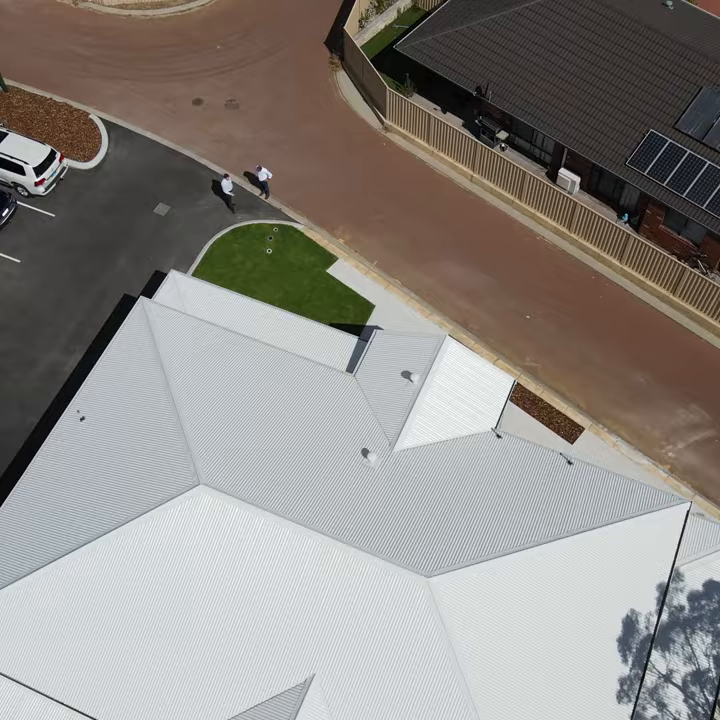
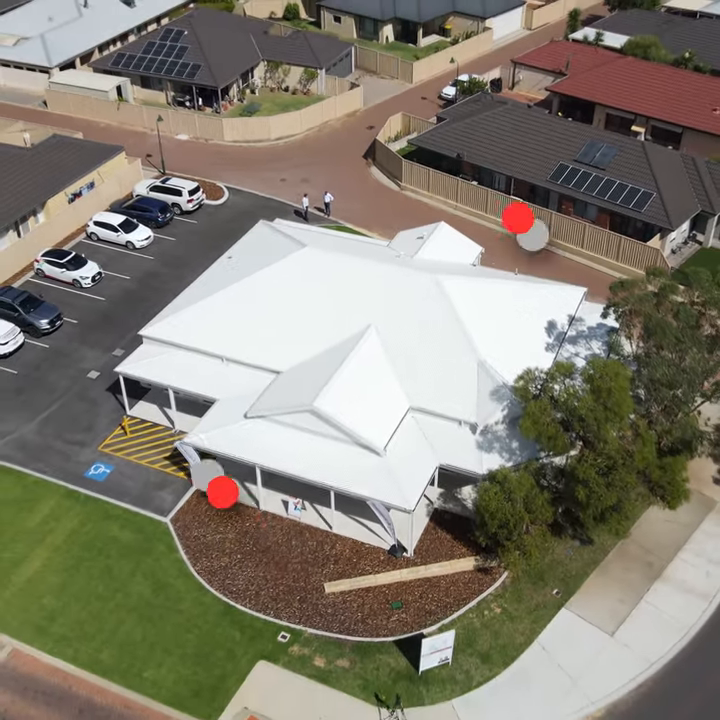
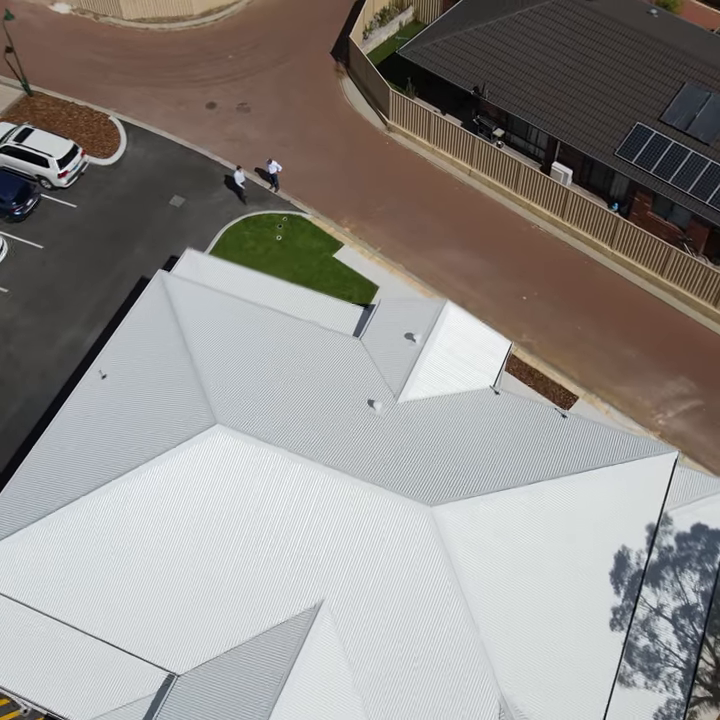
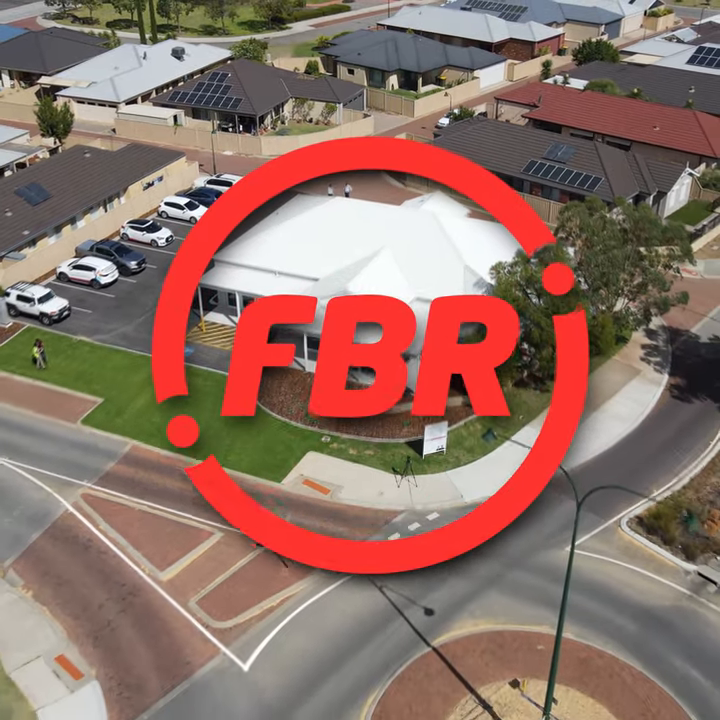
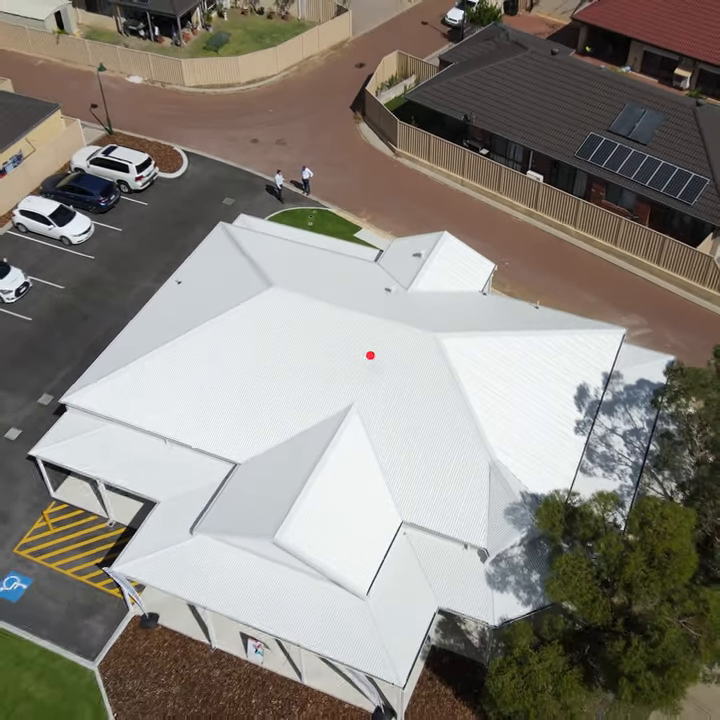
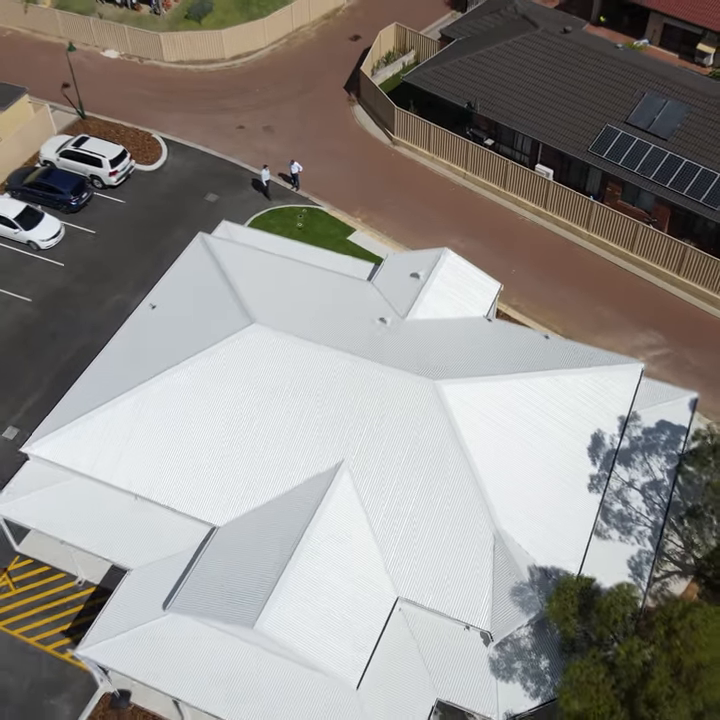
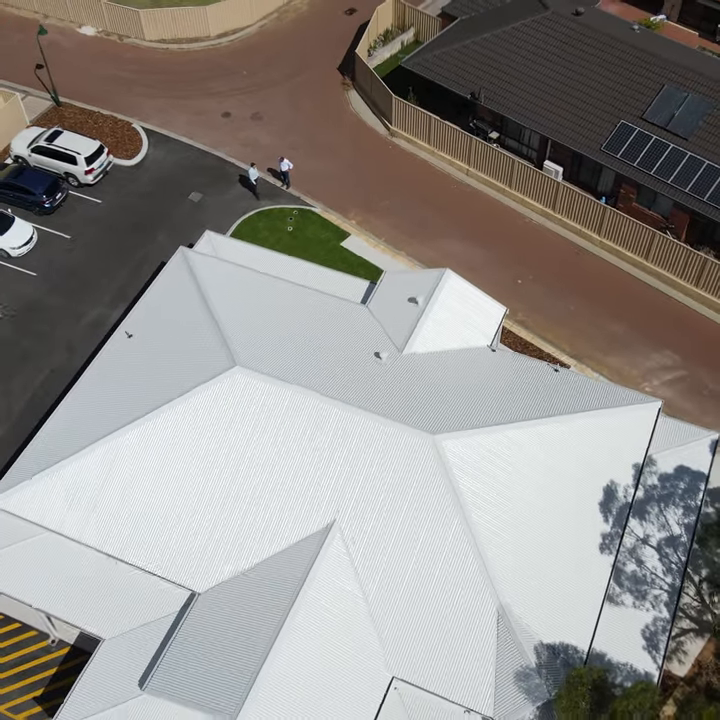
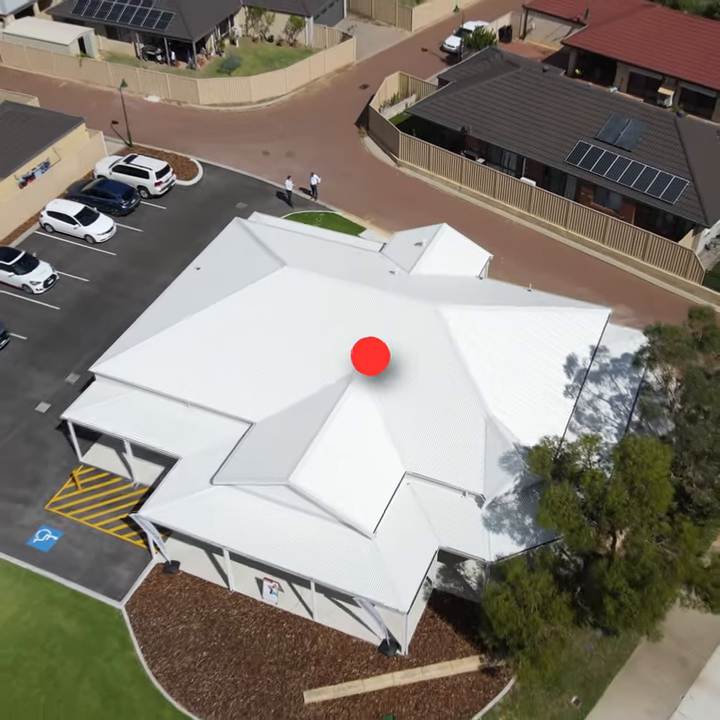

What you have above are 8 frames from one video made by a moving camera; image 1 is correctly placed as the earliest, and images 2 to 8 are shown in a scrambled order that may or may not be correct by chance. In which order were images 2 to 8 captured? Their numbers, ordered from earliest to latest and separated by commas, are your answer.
3, 7, 6, 5, 8, 2, 4
